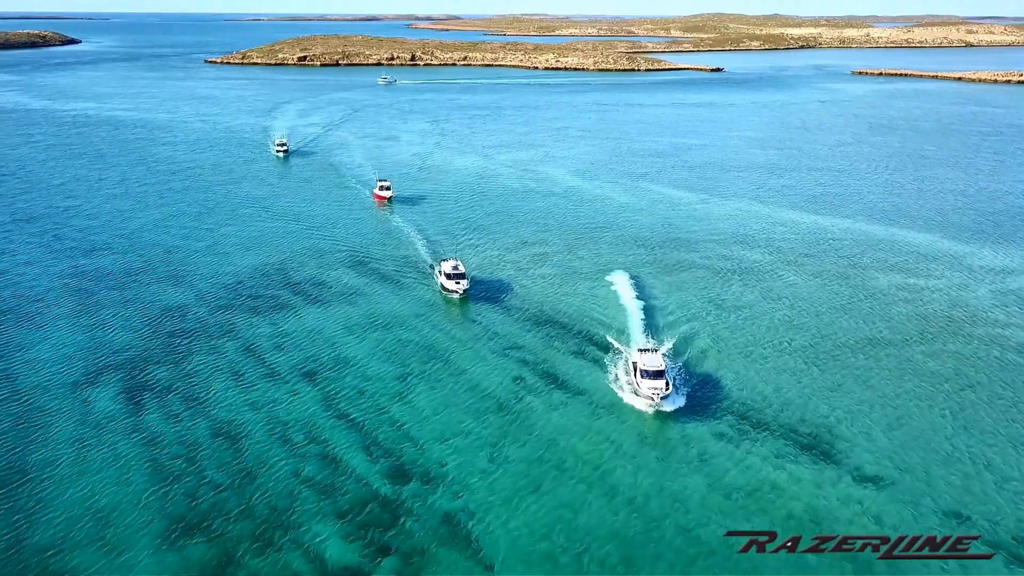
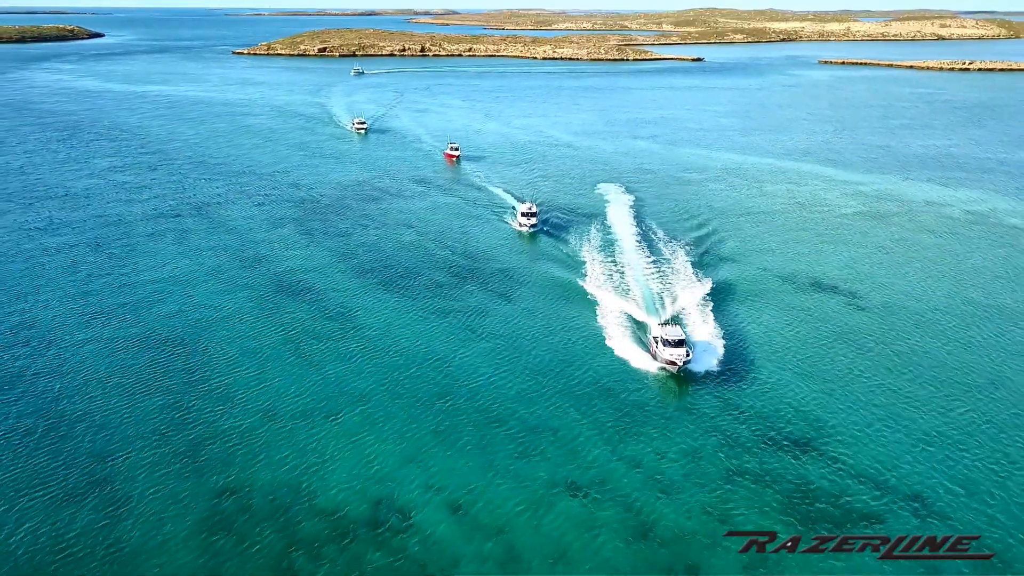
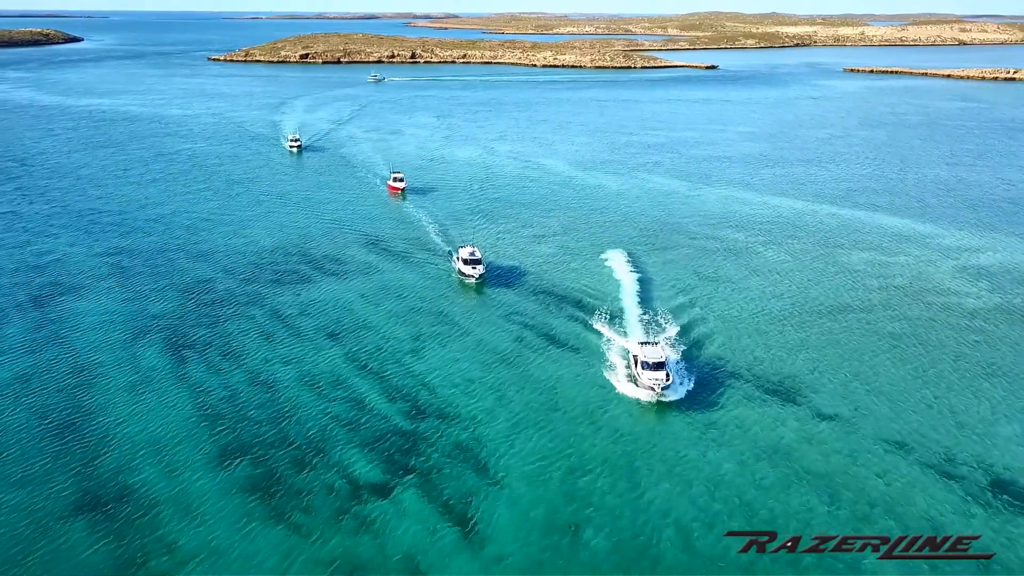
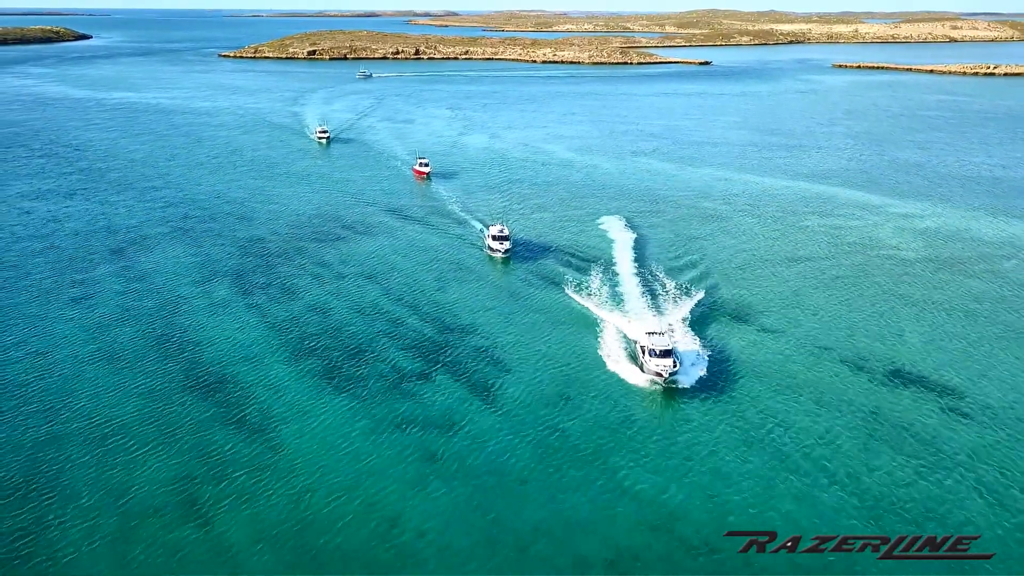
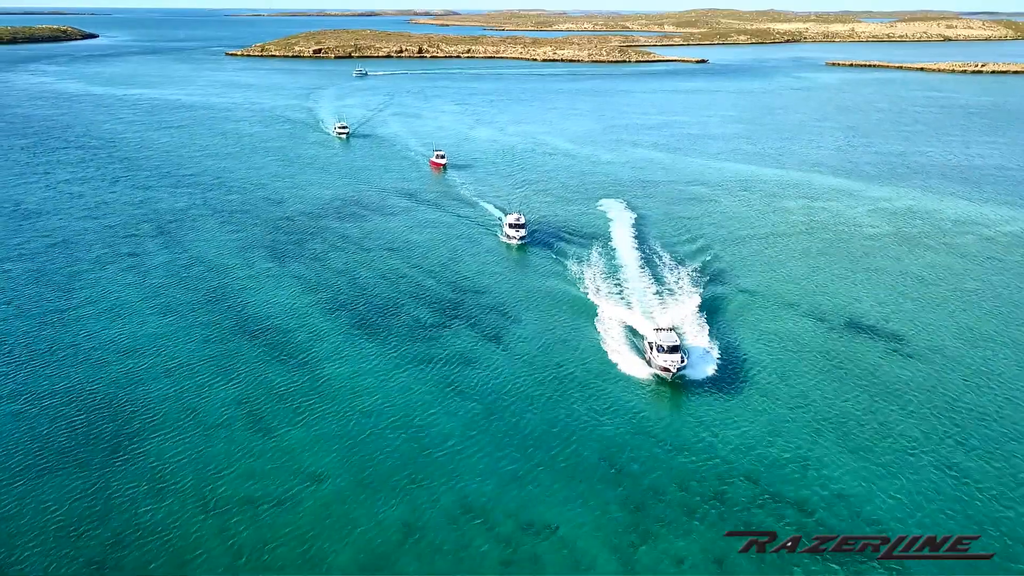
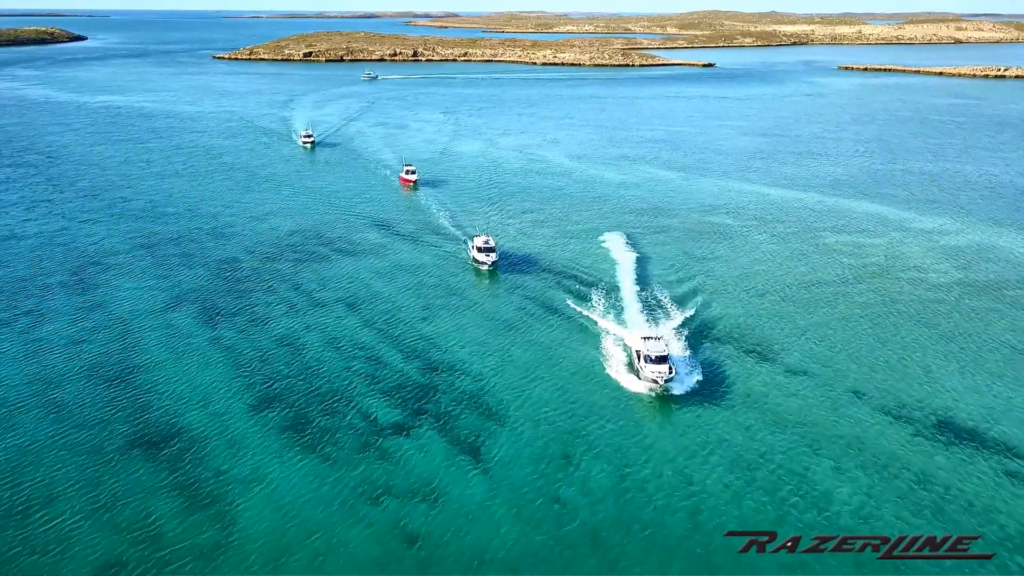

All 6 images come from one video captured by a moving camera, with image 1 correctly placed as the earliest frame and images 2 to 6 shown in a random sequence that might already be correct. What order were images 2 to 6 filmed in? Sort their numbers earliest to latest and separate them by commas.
3, 6, 4, 5, 2
